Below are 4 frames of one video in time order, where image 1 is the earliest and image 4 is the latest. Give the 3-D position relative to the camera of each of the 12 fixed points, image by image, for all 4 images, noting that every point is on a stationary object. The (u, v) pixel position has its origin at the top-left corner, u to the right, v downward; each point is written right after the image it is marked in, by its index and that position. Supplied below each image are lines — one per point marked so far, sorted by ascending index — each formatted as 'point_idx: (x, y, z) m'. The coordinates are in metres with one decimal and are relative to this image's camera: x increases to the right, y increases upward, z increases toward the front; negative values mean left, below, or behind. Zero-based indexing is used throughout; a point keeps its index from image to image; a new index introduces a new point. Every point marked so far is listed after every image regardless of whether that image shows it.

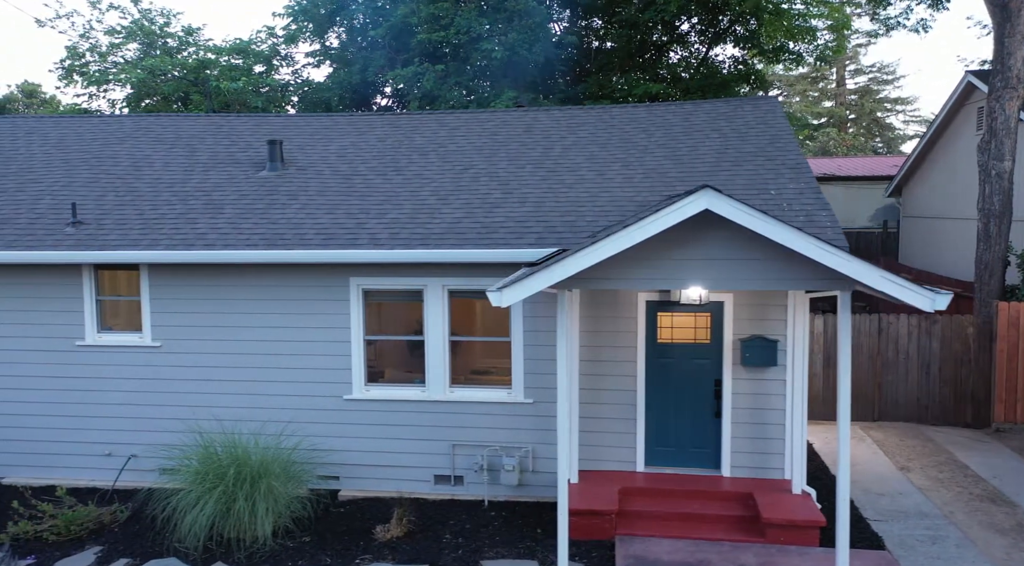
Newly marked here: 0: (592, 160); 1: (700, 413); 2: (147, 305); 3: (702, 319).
0: (+1.0, +1.5, +9.6) m
1: (+1.9, -1.3, +8.0) m
2: (-4.0, -0.2, +8.5) m
3: (+1.9, -0.4, +7.9) m
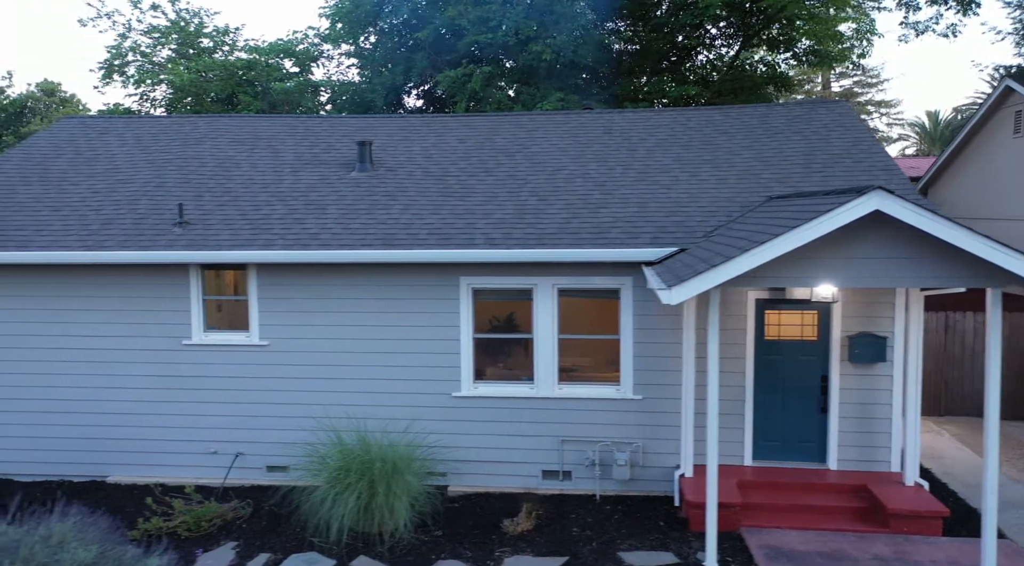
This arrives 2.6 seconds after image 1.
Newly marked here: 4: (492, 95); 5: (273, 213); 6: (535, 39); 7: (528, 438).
0: (+2.1, +1.5, +9.8) m
1: (+3.1, -1.3, +8.2) m
2: (-2.8, -0.2, +8.6) m
3: (+3.1, -0.3, +8.1) m
4: (-0.4, +4.0, +16.7) m
5: (-2.7, +0.8, +8.9) m
6: (+0.5, +5.2, +16.7) m
7: (+0.2, -1.7, +8.4) m
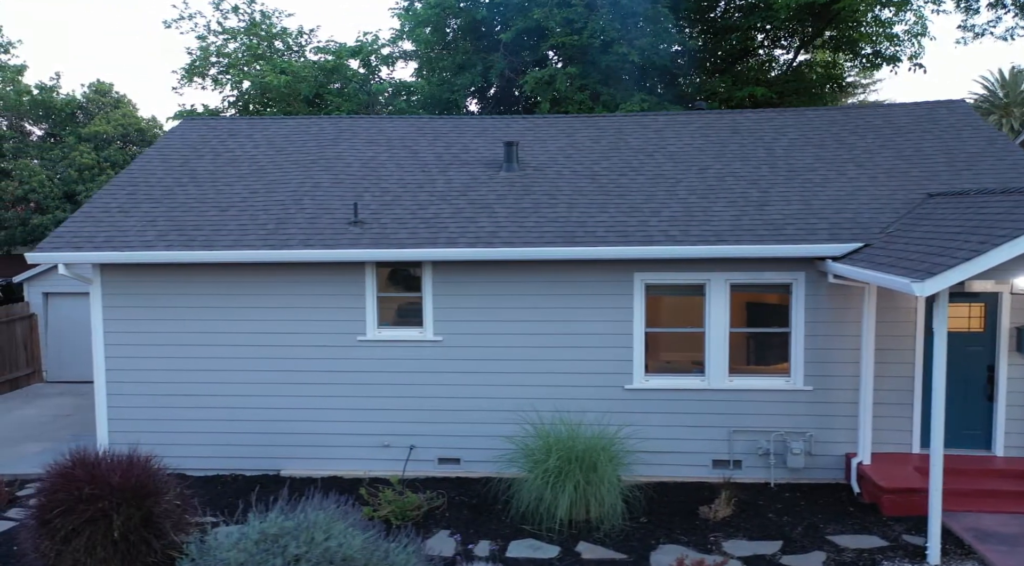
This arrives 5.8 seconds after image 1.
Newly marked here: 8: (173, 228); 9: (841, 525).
0: (+4.0, +1.6, +10.1) m
1: (+5.0, -1.2, +8.5) m
2: (-0.9, -0.2, +8.8) m
3: (+5.0, -0.3, +8.4) m
4: (+1.4, +4.1, +17.0) m
5: (-0.8, +0.8, +9.2) m
6: (+2.3, +5.3, +16.9) m
7: (+2.1, -1.6, +8.7) m
8: (-3.9, +0.6, +9.0) m
9: (+3.1, -2.3, +7.4) m
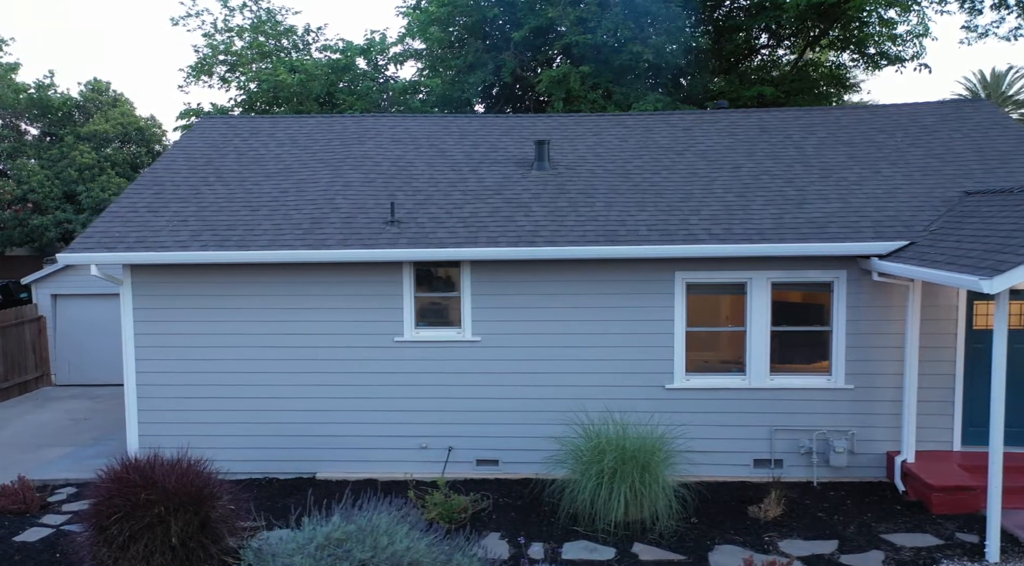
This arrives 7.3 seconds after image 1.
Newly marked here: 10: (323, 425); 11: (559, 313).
0: (+4.4, +1.6, +10.1) m
1: (+5.5, -1.2, +8.5) m
2: (-0.5, -0.2, +8.7) m
3: (+5.5, -0.3, +8.5) m
4: (+1.6, +4.1, +16.9) m
5: (-0.4, +0.8, +9.1) m
6: (+2.6, +5.3, +16.9) m
7: (+2.5, -1.6, +8.6) m
8: (-3.5, +0.6, +8.9) m
9: (+3.6, -2.3, +7.4) m
10: (-2.1, -1.6, +8.8) m
11: (+0.5, -0.3, +8.7) m
